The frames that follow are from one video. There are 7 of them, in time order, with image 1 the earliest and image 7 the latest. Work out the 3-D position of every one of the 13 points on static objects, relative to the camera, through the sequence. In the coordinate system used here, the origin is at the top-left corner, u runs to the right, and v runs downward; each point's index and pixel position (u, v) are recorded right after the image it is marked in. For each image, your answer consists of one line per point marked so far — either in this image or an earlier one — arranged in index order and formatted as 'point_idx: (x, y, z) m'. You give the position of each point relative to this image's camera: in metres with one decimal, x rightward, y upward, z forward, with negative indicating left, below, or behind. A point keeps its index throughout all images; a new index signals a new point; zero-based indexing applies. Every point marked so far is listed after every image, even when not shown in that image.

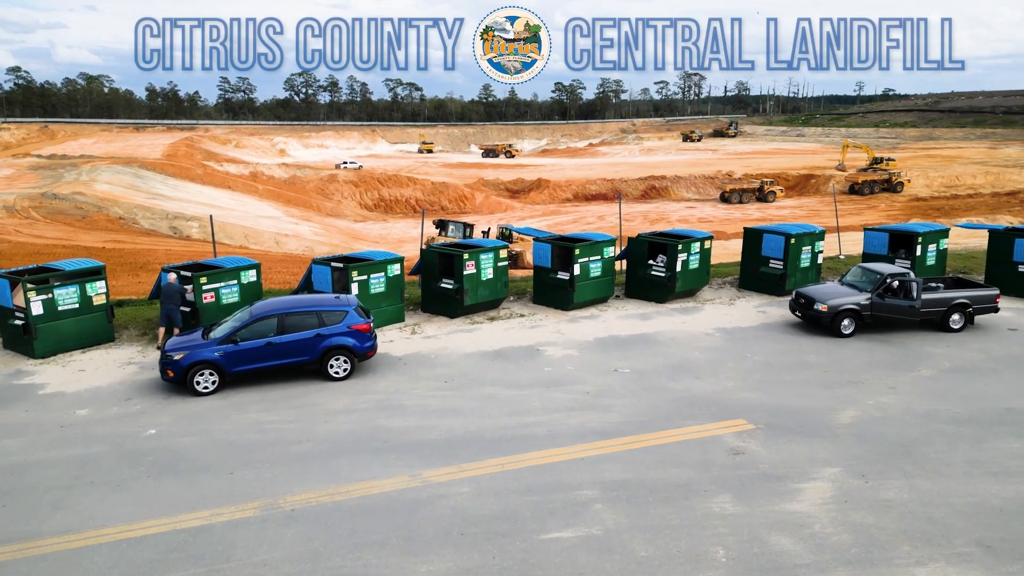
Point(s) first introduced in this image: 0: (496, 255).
0: (-0.3, +0.5, +13.0) m
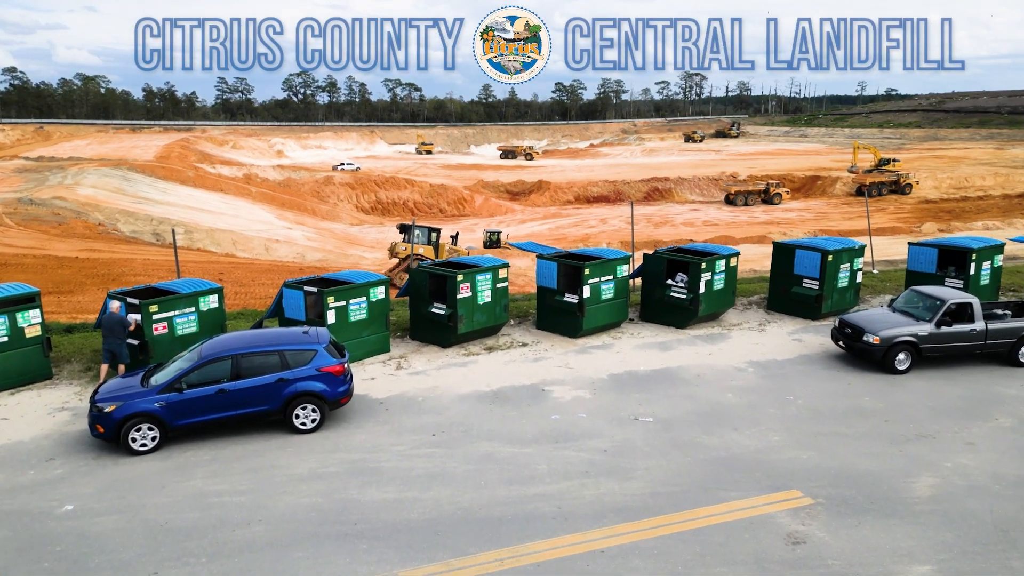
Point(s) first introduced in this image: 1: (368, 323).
0: (-0.3, +0.2, +11.4) m
1: (-1.9, -0.5, +10.8) m
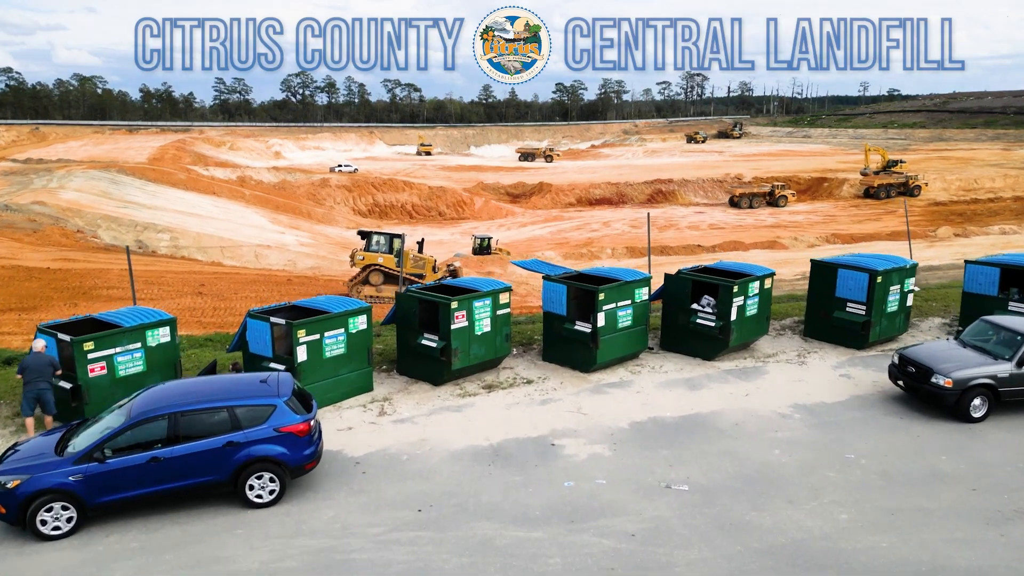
0: (-0.2, -0.2, +9.8) m
1: (-1.9, -0.8, +9.3) m
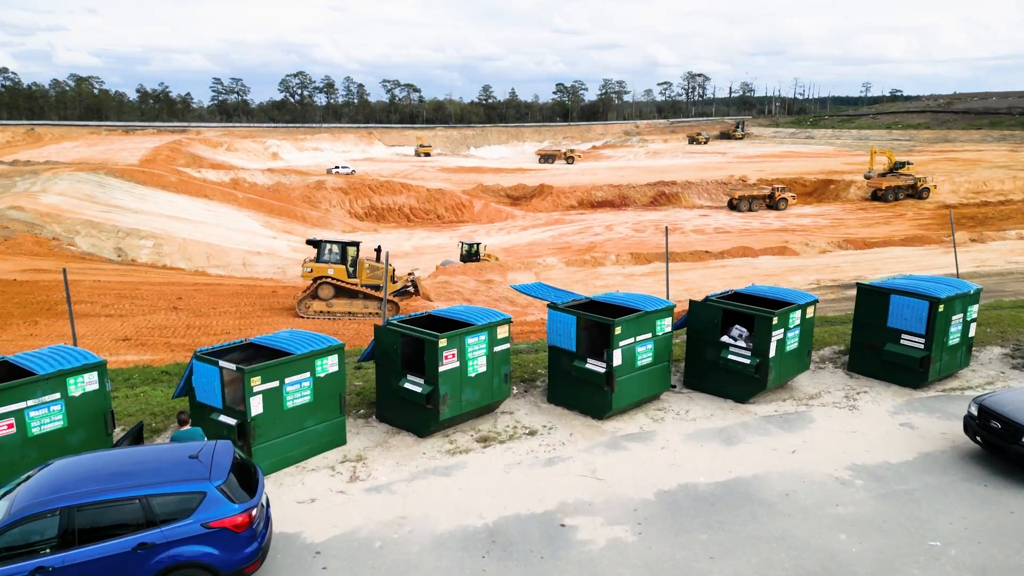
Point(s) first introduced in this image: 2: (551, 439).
0: (-0.2, -0.5, +8.3) m
1: (-1.9, -1.2, +7.7) m
2: (+0.4, -1.5, +8.1) m
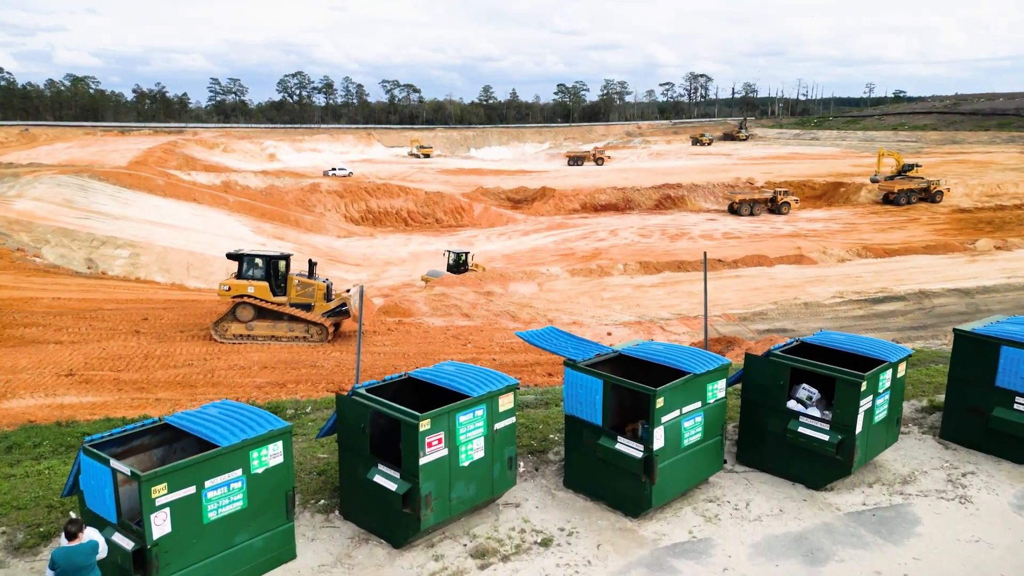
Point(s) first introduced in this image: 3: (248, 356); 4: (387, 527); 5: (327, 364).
0: (-0.2, -1.0, +6.2) m
1: (-1.9, -1.6, +5.6) m
2: (+0.4, -2.0, +6.0) m
3: (-5.0, -1.3, +15.3) m
4: (-1.0, -1.8, +6.1) m
5: (-3.4, -1.4, +14.5) m
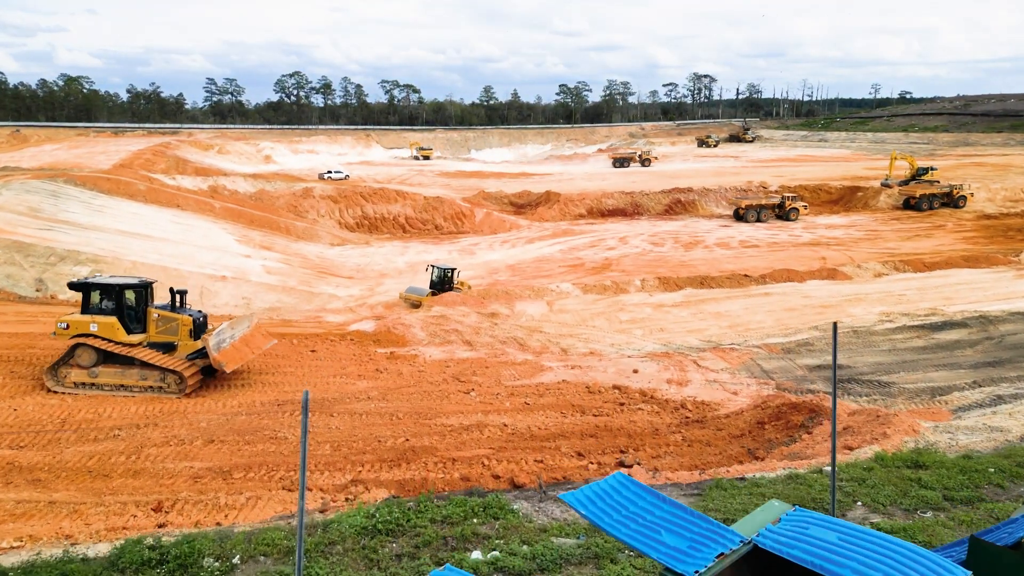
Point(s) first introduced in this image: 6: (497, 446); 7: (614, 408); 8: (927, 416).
0: (+0.1, -1.7, +3.0) m
1: (-1.6, -2.3, +2.4) m
2: (+0.7, -2.7, +2.8) m
3: (-4.8, -2.0, +12.1) m
4: (-0.7, -2.5, +2.9) m
5: (-3.1, -2.1, +11.3) m
6: (-0.2, -2.2, +11.0) m
7: (+1.8, -2.1, +14.0) m
8: (+7.9, -2.4, +15.1) m
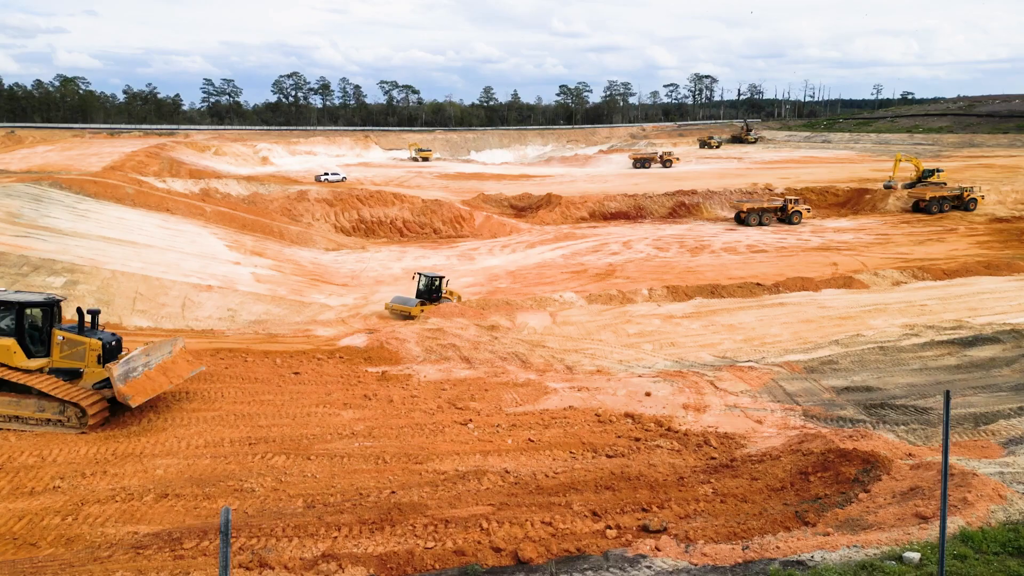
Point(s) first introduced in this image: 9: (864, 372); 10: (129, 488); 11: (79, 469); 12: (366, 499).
0: (+0.1, -2.0, +1.5) m
1: (-1.6, -2.6, +0.9) m
2: (+0.7, -3.0, +1.2) m
3: (-4.8, -2.4, +10.5) m
4: (-0.7, -2.8, +1.4) m
5: (-3.1, -2.4, +9.8) m
6: (-0.2, -2.5, +9.5) m
7: (+1.8, -2.4, +12.4) m
8: (+7.9, -2.8, +13.6) m
9: (+8.6, -2.0, +19.6) m
10: (-4.7, -2.4, +9.8) m
11: (-5.6, -2.4, +10.5) m
12: (-1.7, -2.5, +9.5) m
